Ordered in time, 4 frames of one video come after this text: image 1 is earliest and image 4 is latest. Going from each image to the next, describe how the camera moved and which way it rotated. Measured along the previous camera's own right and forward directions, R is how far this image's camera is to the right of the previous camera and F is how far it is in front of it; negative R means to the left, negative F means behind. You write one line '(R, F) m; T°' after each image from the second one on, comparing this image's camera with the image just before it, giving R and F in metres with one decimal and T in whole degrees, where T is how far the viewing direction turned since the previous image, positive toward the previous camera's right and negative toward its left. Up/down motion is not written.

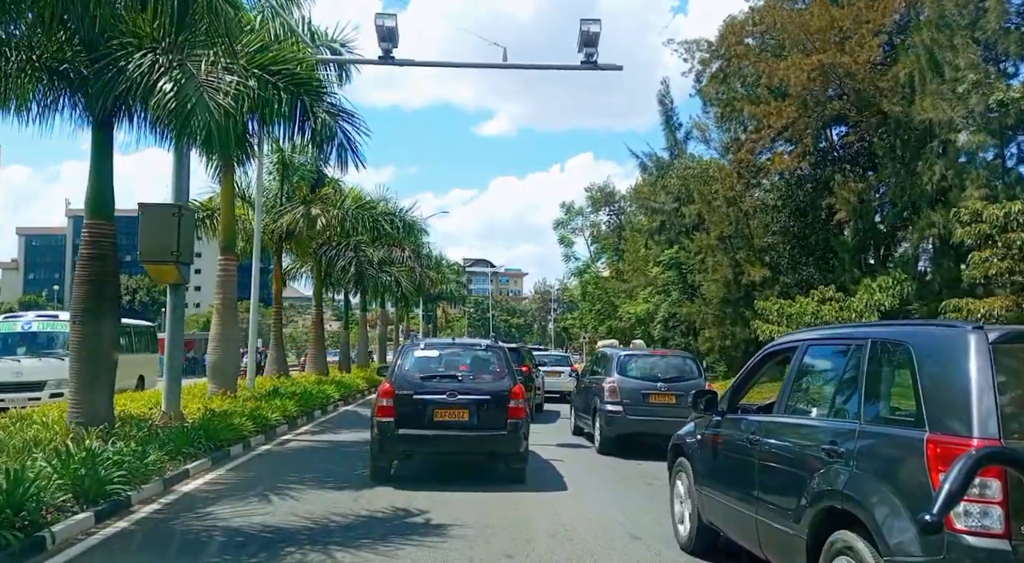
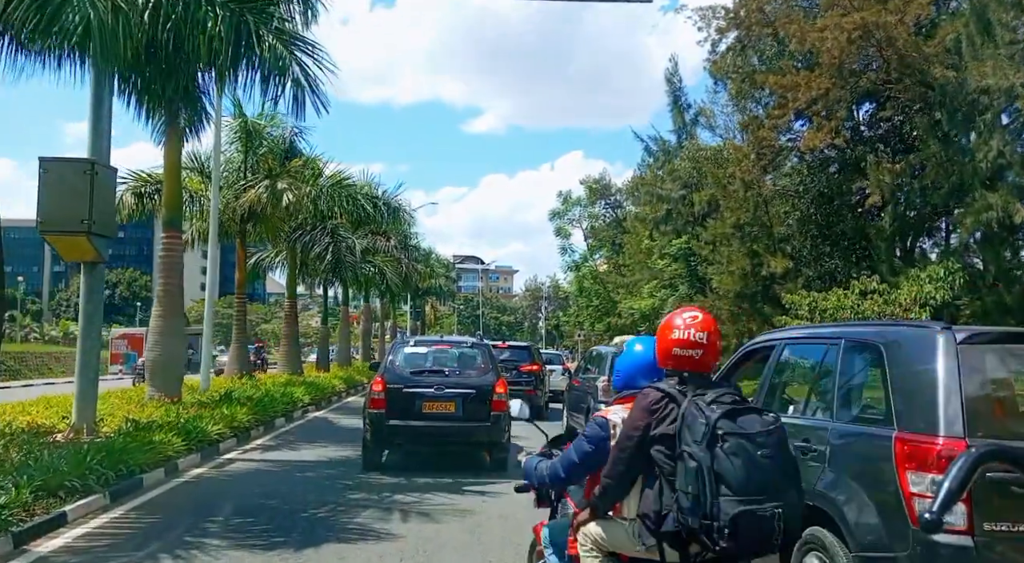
(-0.2, +2.8) m; +1°
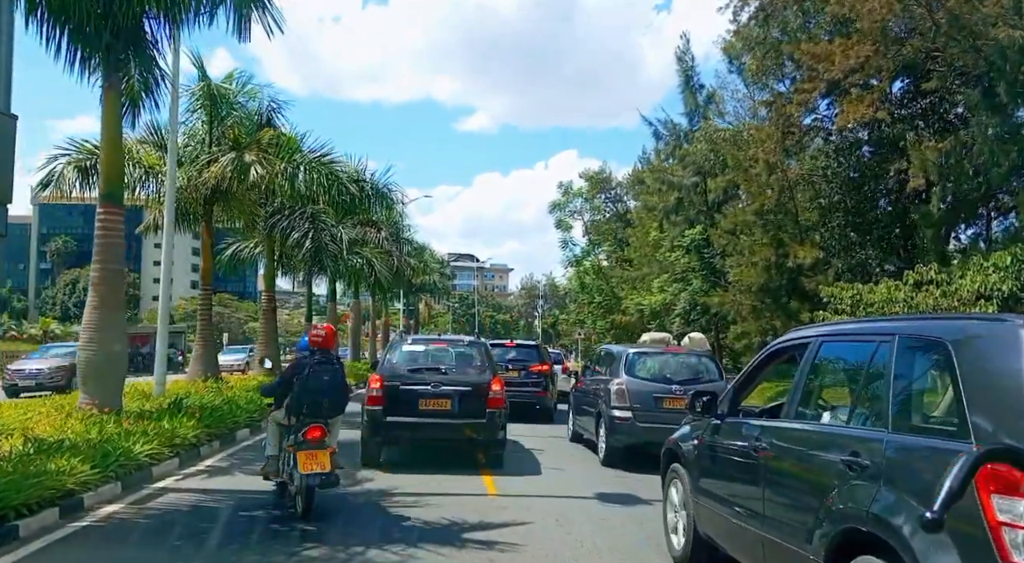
(-0.2, +2.4) m; 0°
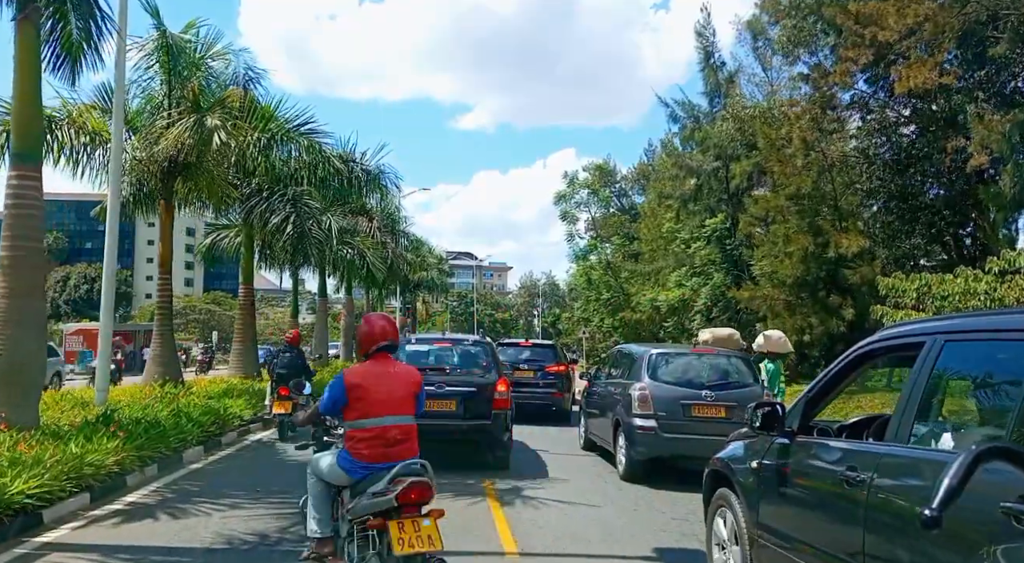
(-0.2, +2.5) m; 0°
